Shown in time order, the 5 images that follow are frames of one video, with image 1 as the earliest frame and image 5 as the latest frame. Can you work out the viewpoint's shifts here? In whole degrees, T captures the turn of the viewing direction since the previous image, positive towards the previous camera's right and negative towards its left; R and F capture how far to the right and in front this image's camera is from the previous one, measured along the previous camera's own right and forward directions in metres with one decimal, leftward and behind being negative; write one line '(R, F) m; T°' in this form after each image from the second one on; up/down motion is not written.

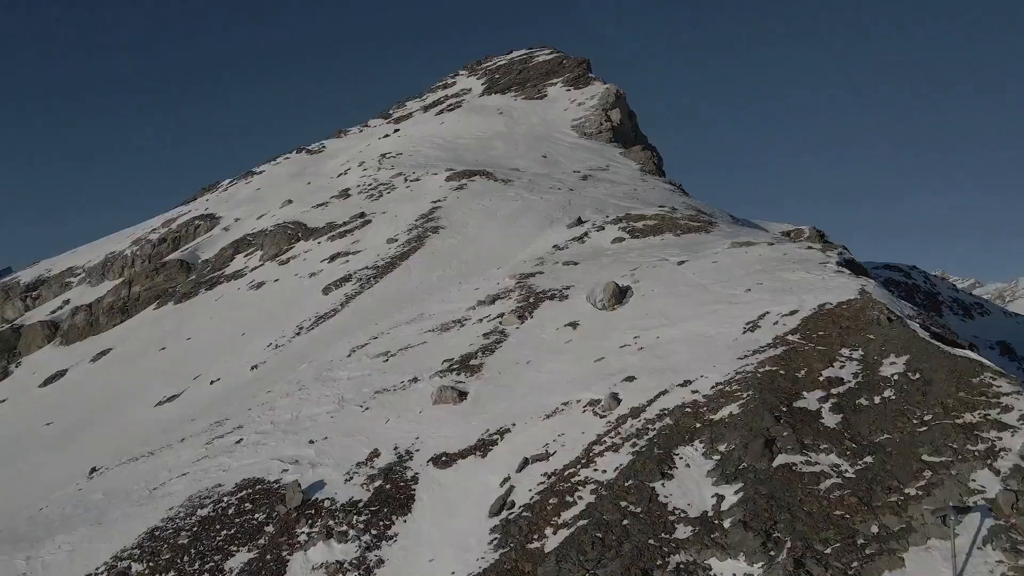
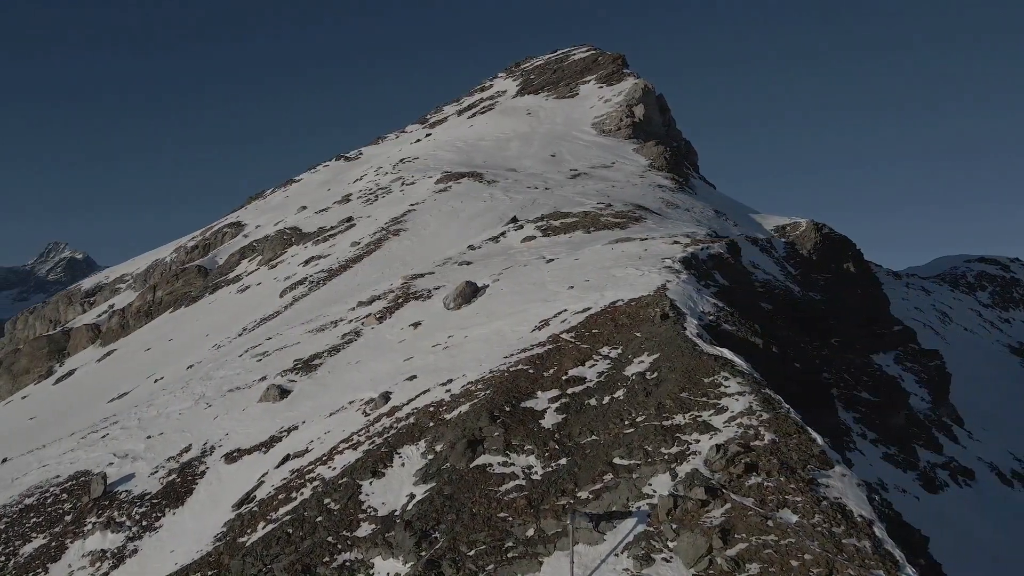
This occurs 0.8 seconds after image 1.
(+5.3, +0.3) m; -8°
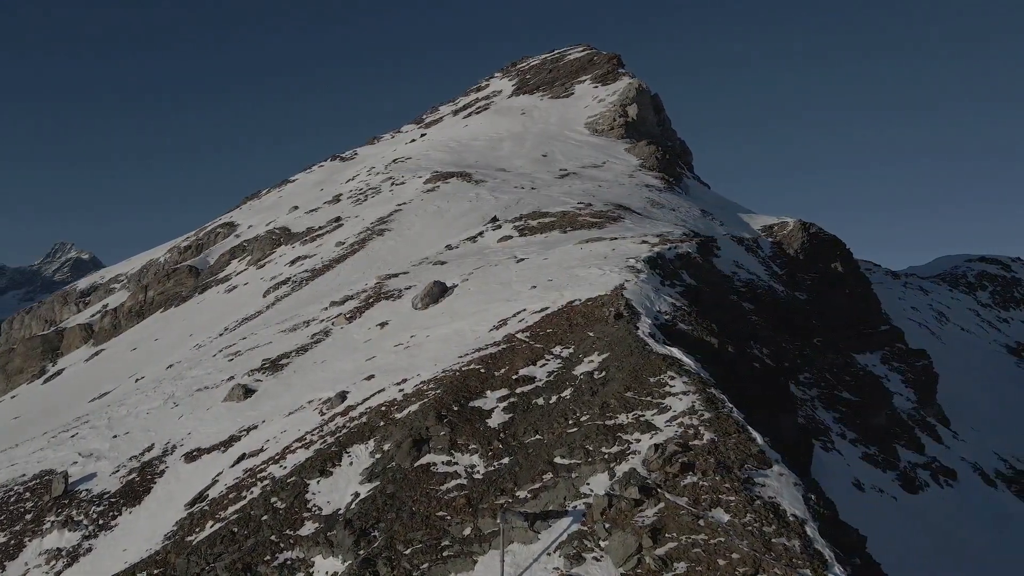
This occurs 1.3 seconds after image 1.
(+0.8, 0.0) m; 0°
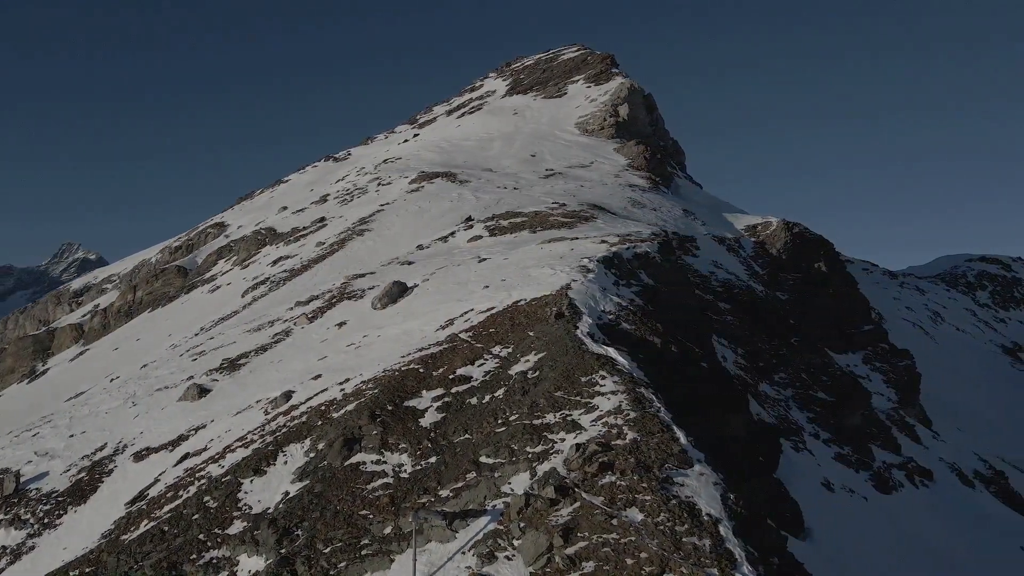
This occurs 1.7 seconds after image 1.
(+1.0, 0.0) m; 0°
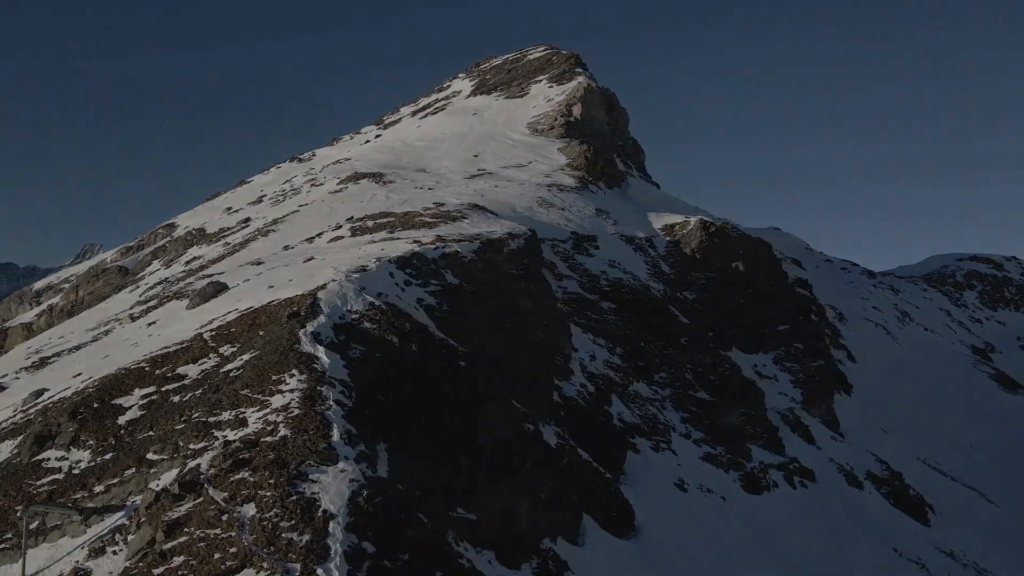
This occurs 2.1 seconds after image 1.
(+4.5, -0.1) m; -1°
